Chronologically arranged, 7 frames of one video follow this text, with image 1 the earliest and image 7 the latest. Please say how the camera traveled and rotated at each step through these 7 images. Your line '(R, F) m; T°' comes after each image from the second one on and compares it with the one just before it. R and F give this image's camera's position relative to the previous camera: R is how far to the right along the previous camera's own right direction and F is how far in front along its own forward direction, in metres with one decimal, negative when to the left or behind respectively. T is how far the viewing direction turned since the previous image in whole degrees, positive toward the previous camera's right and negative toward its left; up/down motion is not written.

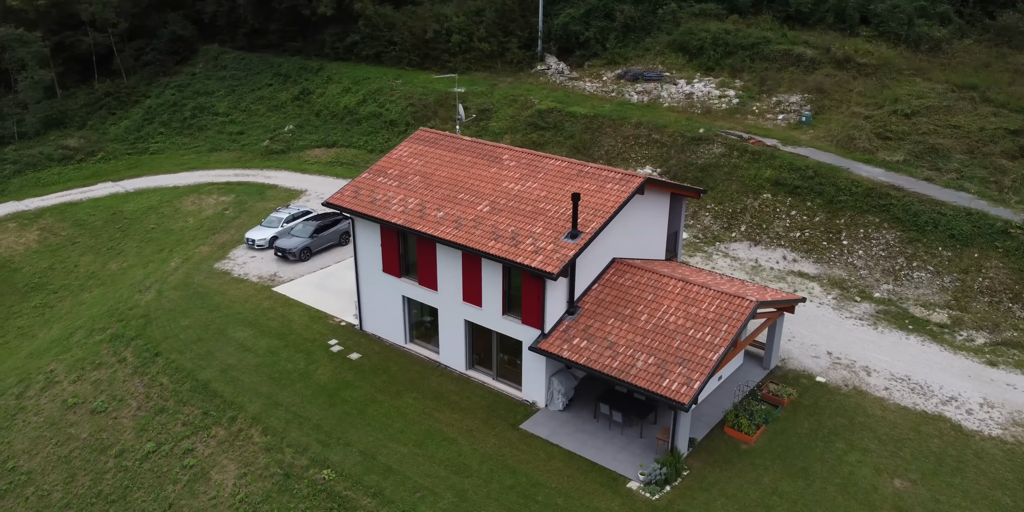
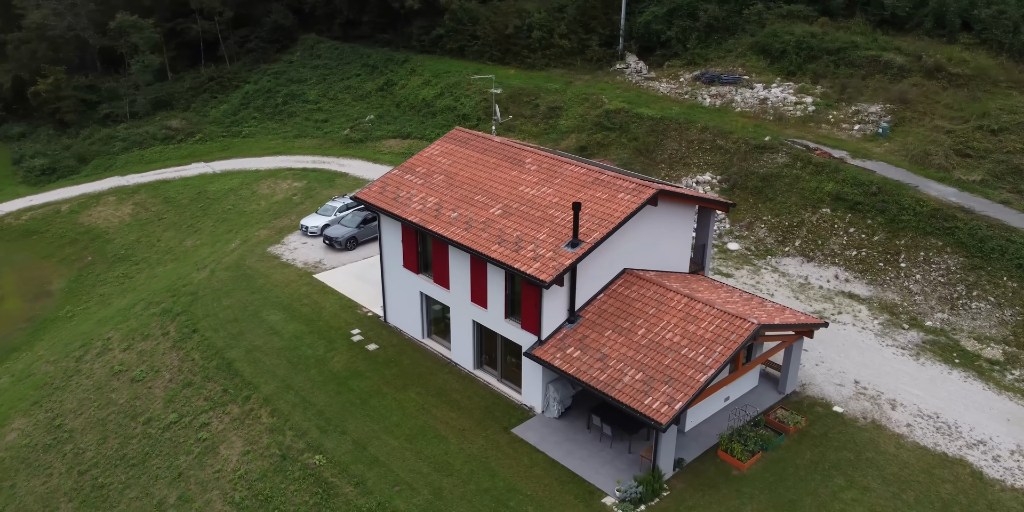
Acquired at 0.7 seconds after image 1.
(+2.4, +0.1) m; -8°
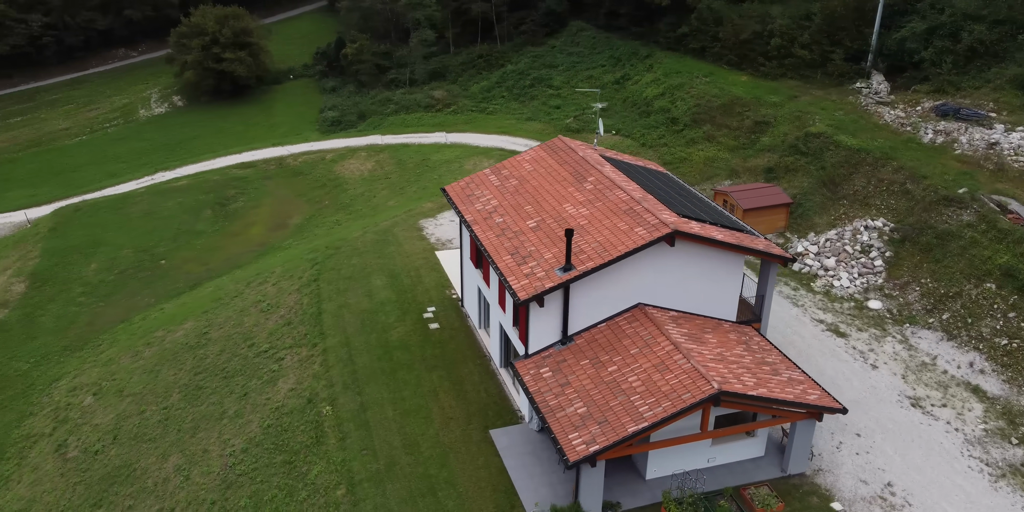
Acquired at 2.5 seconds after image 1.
(+7.1, +0.7) m; -23°
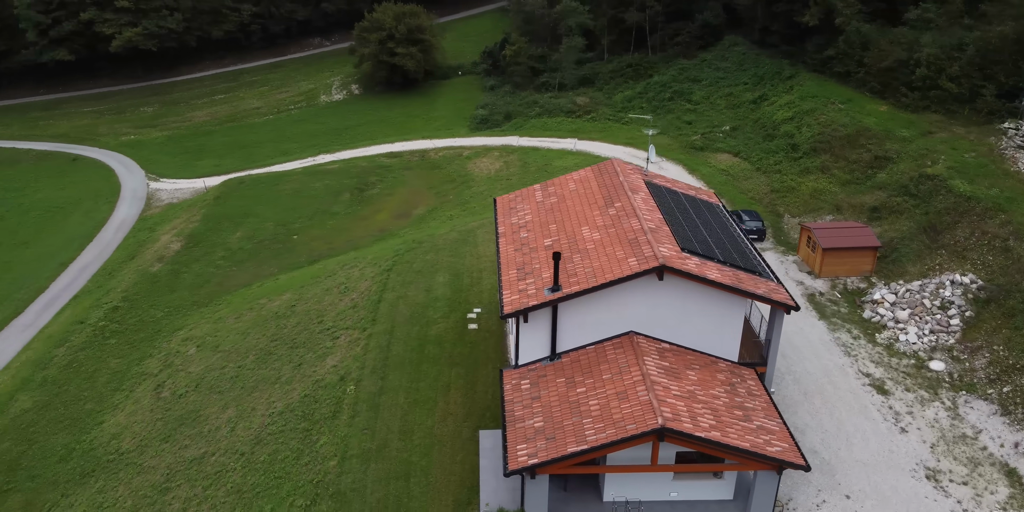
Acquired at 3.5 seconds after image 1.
(+4.5, -0.6) m; -13°
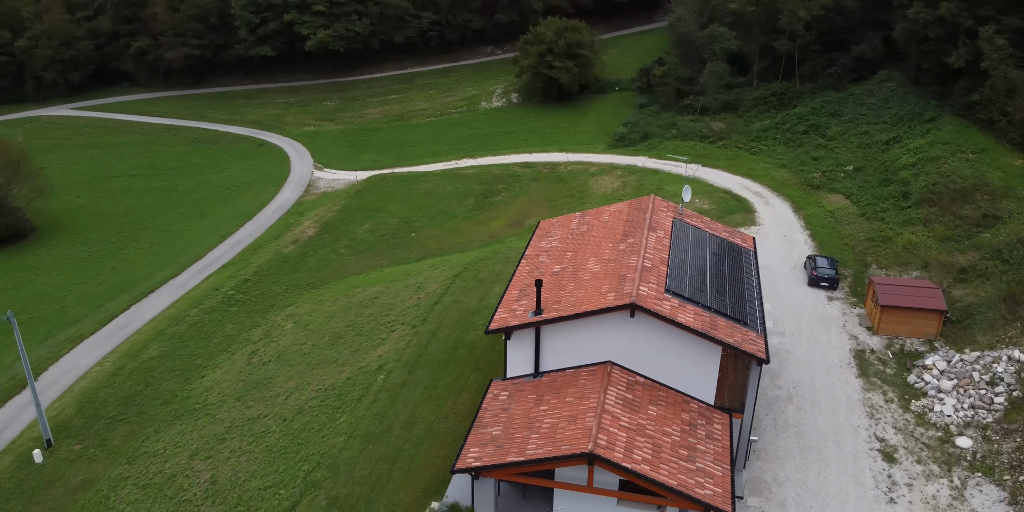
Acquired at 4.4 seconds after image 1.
(+4.9, -1.3) m; -13°
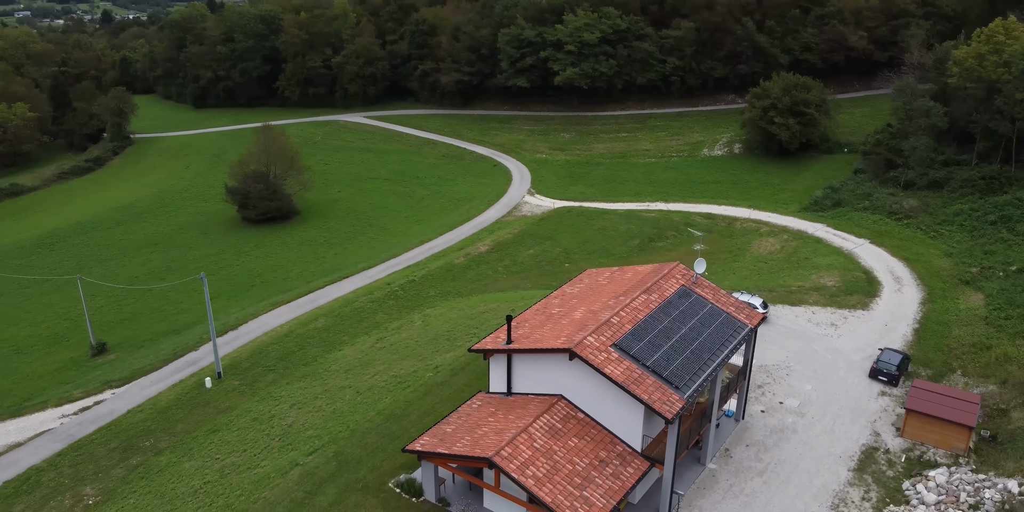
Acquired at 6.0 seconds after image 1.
(+8.9, -2.9) m; -20°
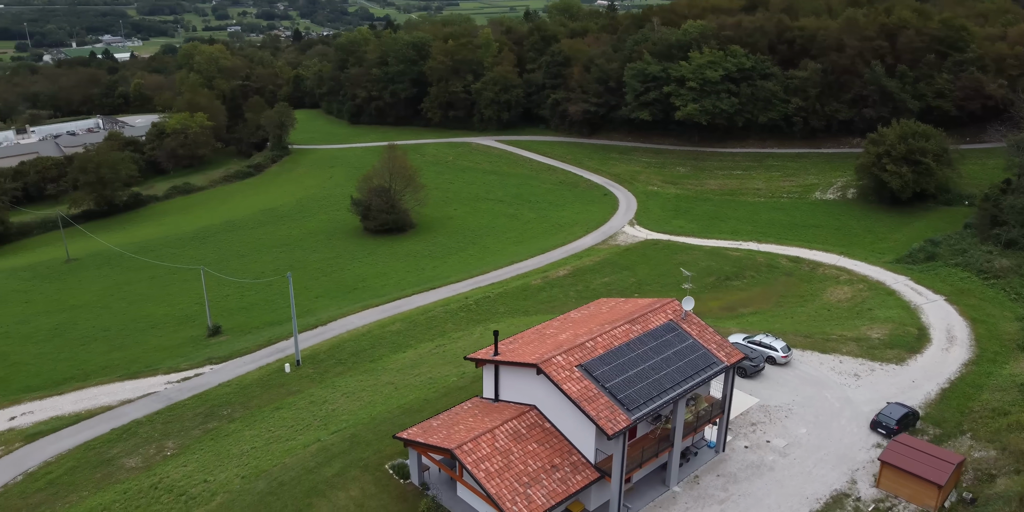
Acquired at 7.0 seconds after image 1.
(+5.6, -2.9) m; -11°
